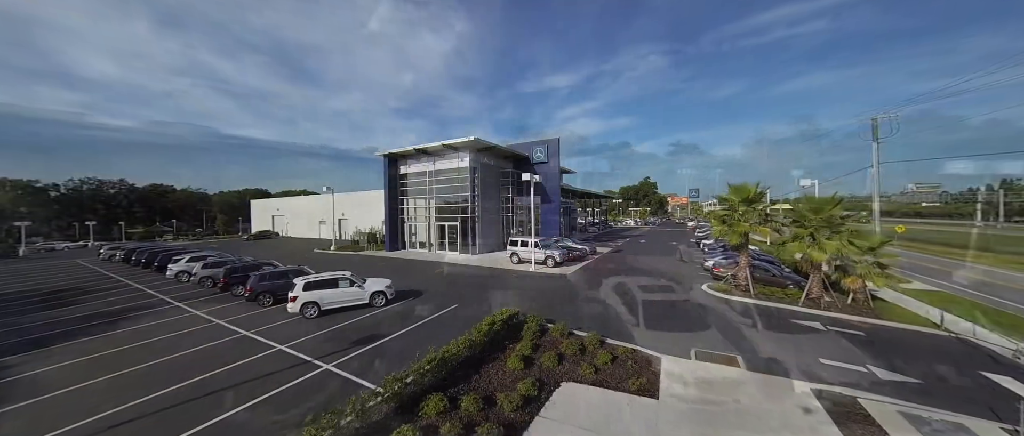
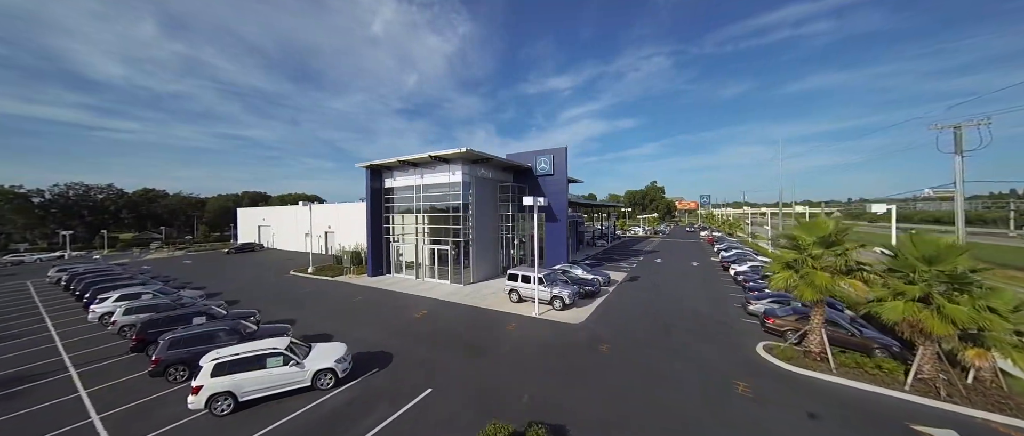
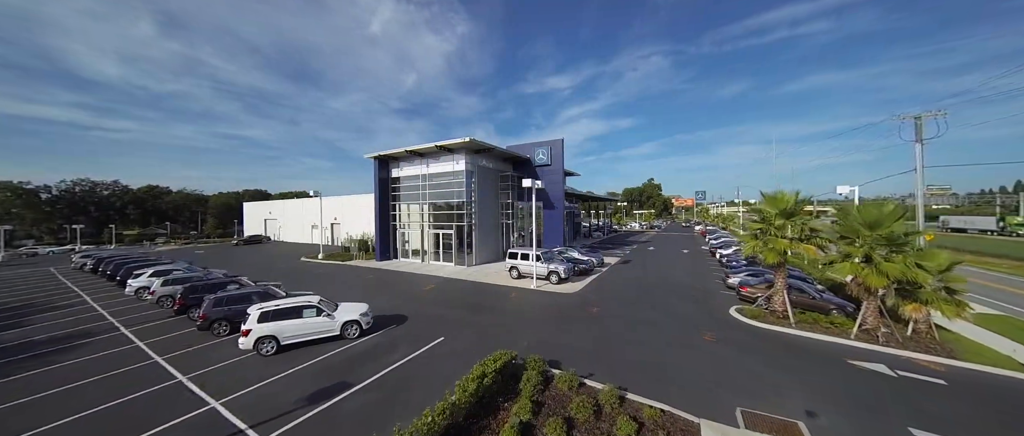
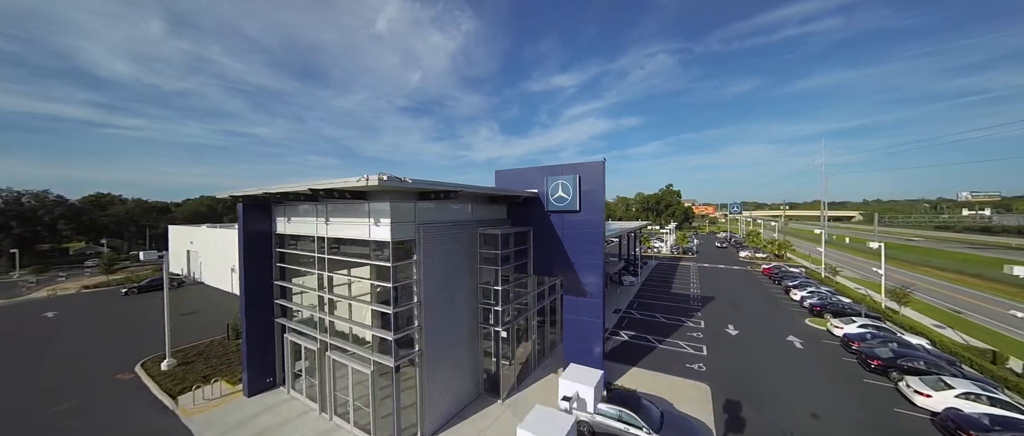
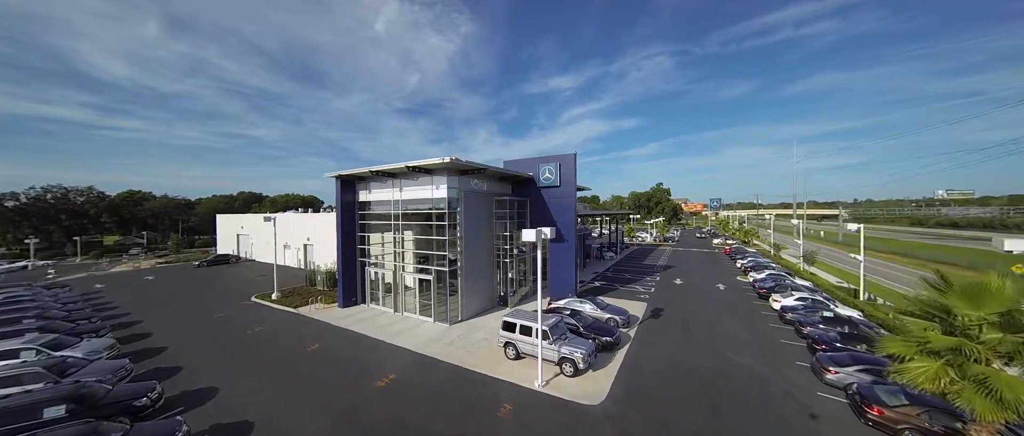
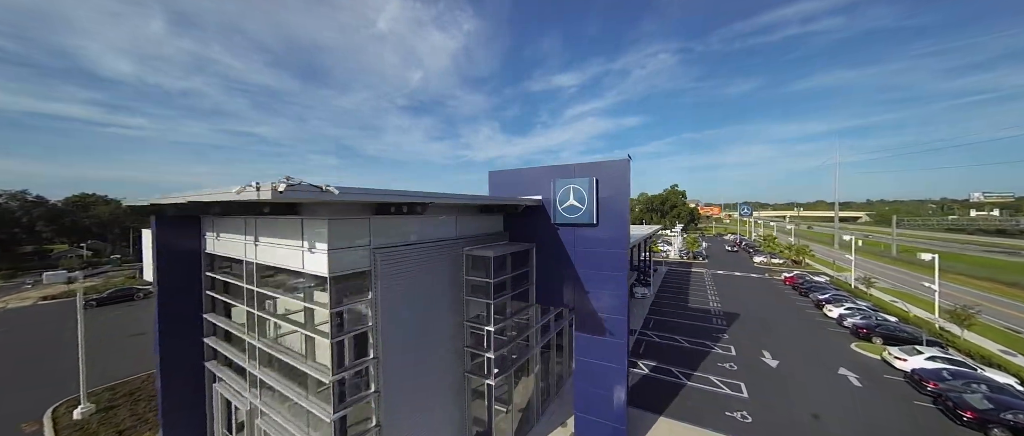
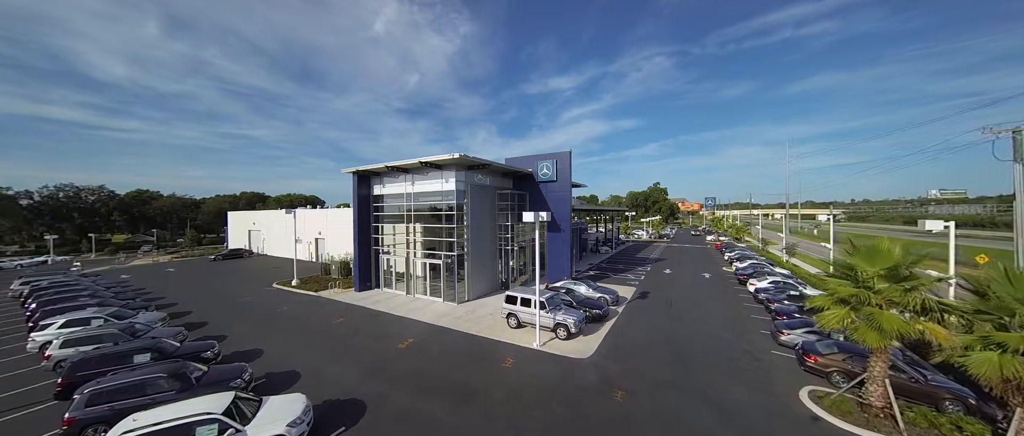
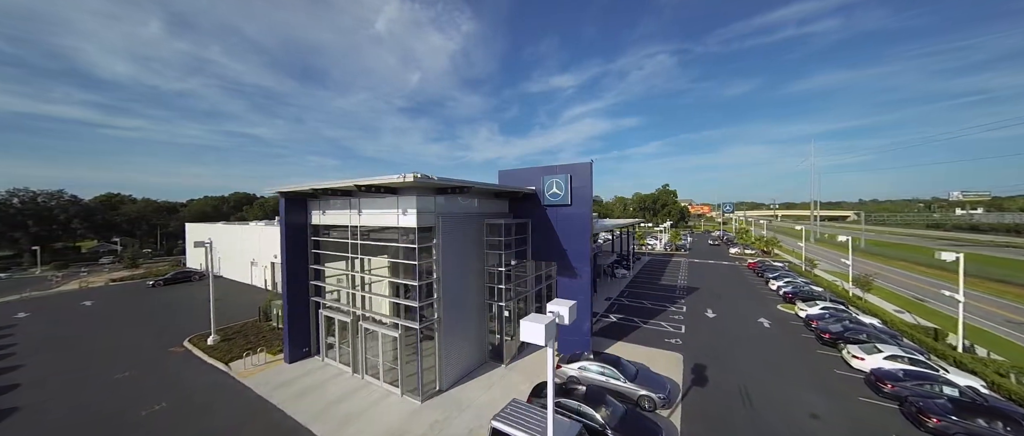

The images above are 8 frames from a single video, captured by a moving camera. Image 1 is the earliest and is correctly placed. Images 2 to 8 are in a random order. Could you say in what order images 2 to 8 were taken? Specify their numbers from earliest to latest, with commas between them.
3, 2, 7, 5, 8, 4, 6
